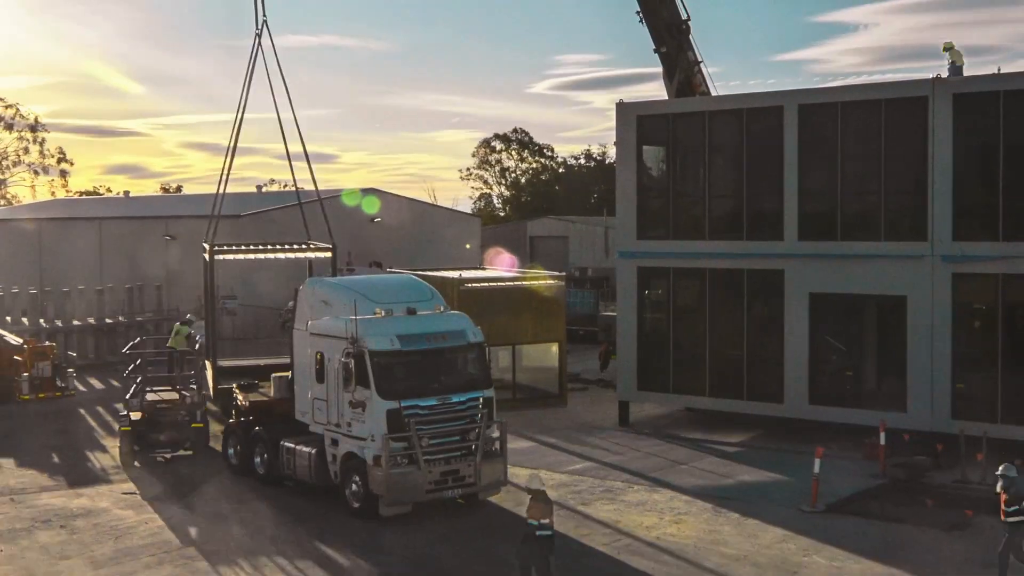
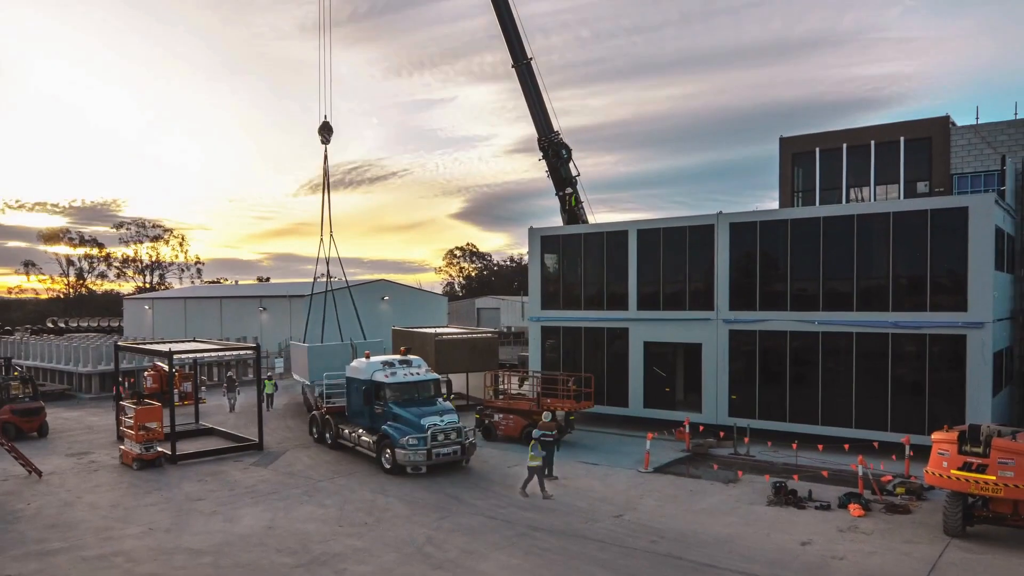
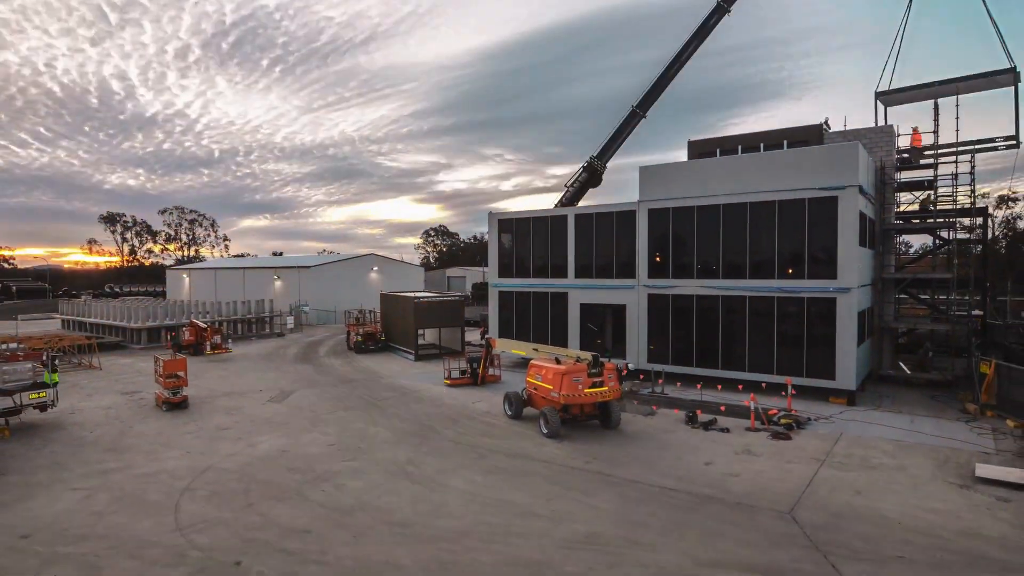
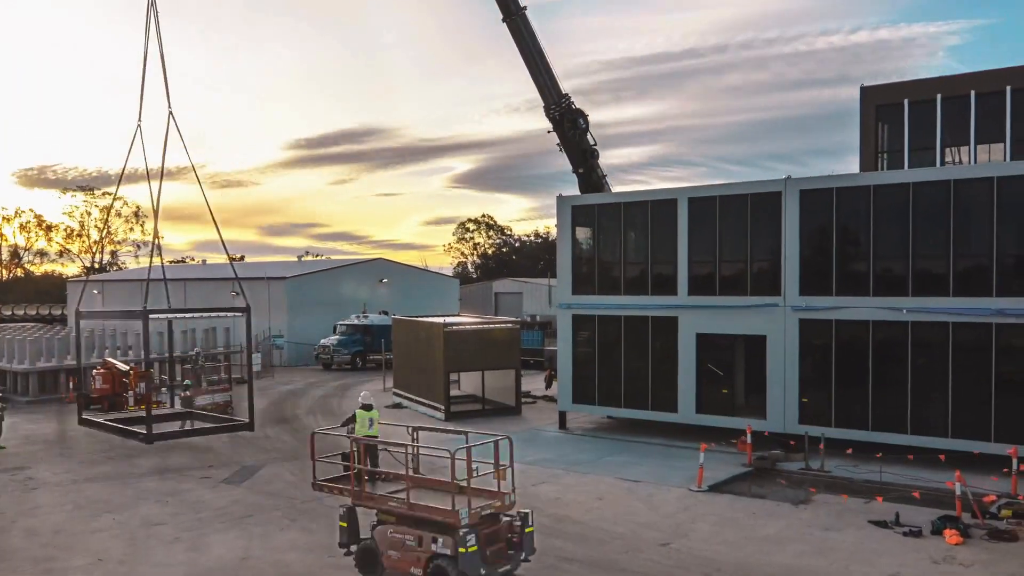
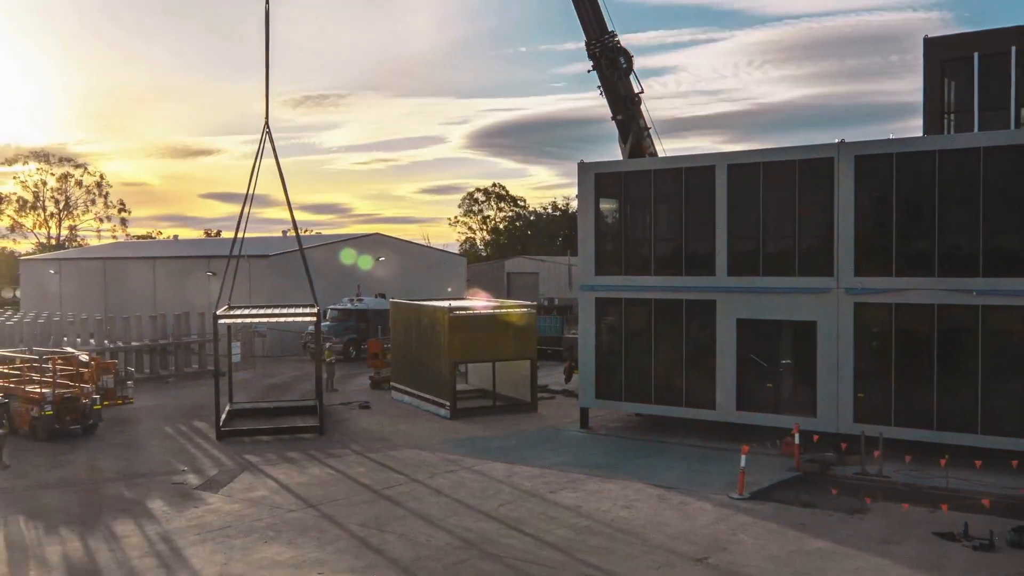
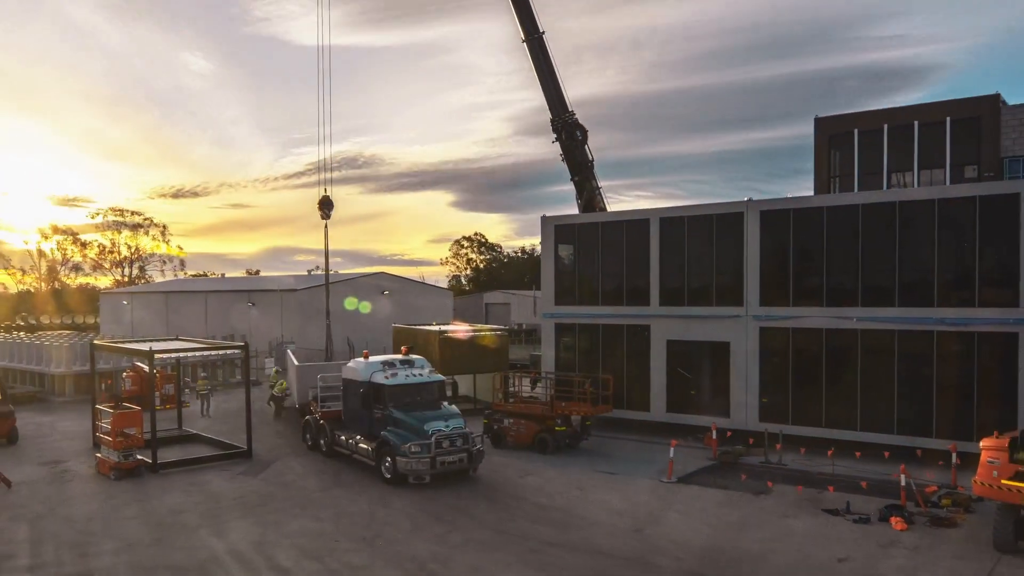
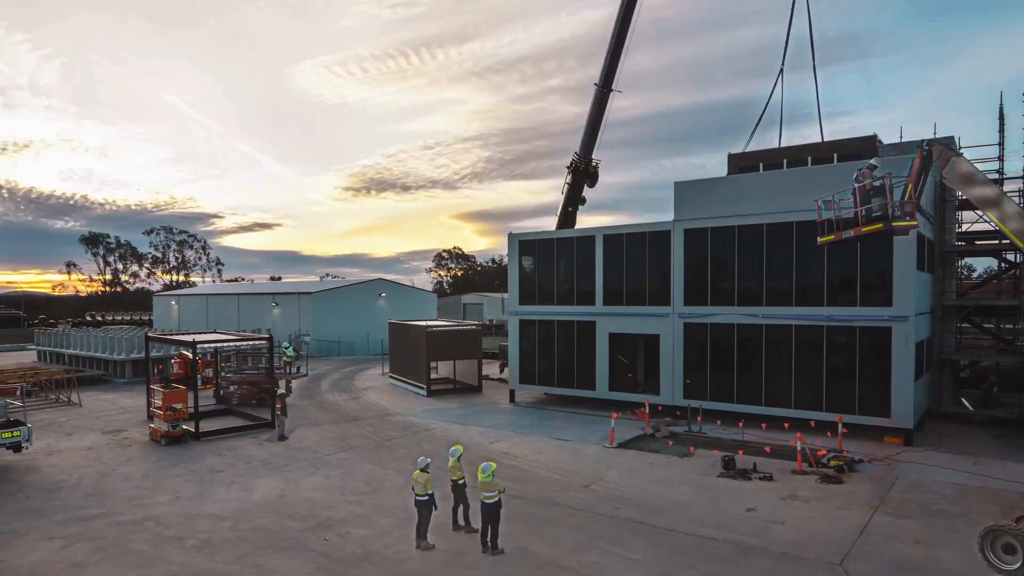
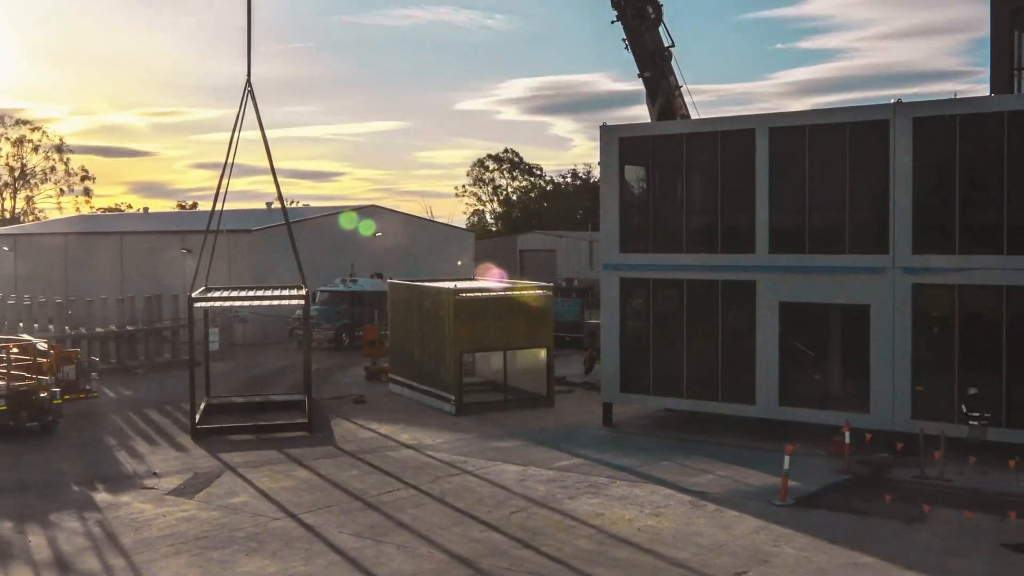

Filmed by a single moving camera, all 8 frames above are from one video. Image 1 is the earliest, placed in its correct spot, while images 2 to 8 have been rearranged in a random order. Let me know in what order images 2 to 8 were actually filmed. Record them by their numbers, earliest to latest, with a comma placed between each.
8, 5, 4, 6, 2, 7, 3
